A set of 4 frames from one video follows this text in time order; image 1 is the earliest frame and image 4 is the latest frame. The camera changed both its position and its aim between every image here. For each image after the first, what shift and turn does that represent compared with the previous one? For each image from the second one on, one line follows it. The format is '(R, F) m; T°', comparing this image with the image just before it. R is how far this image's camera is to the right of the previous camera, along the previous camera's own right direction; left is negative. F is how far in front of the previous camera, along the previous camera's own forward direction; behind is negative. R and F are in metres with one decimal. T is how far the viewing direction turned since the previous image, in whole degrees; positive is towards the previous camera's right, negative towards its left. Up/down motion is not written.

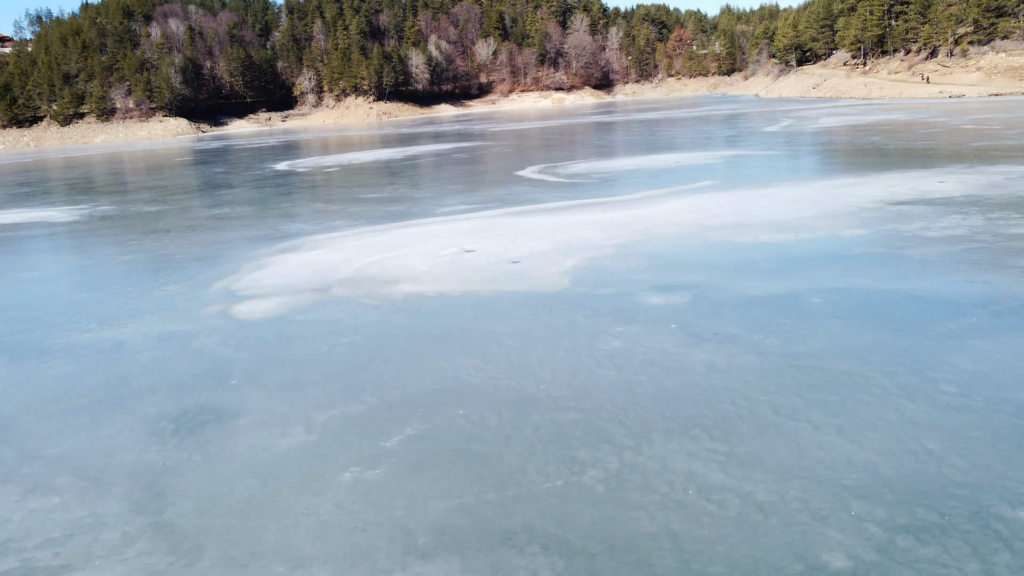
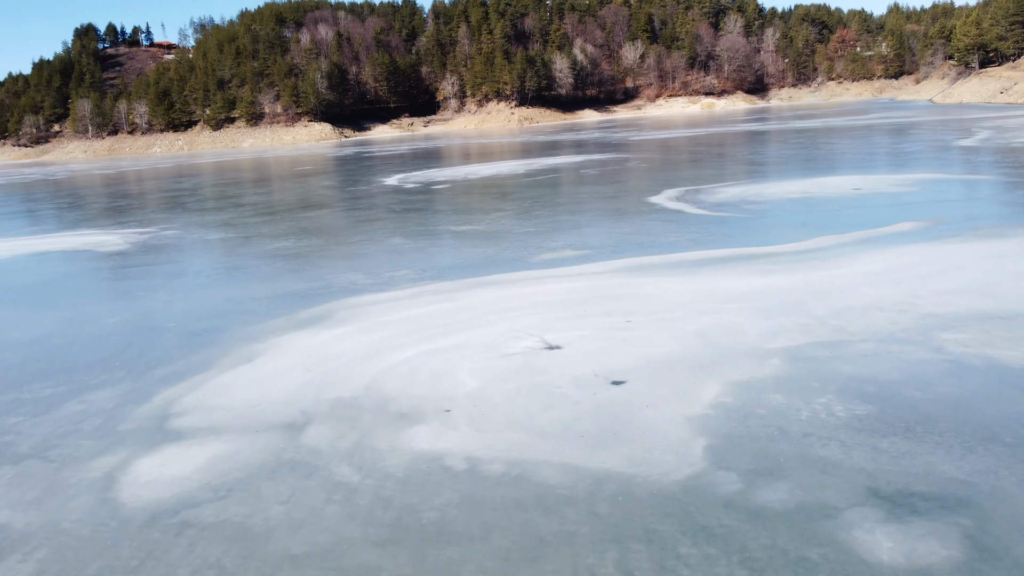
(+0.3, +4.0) m; -8°
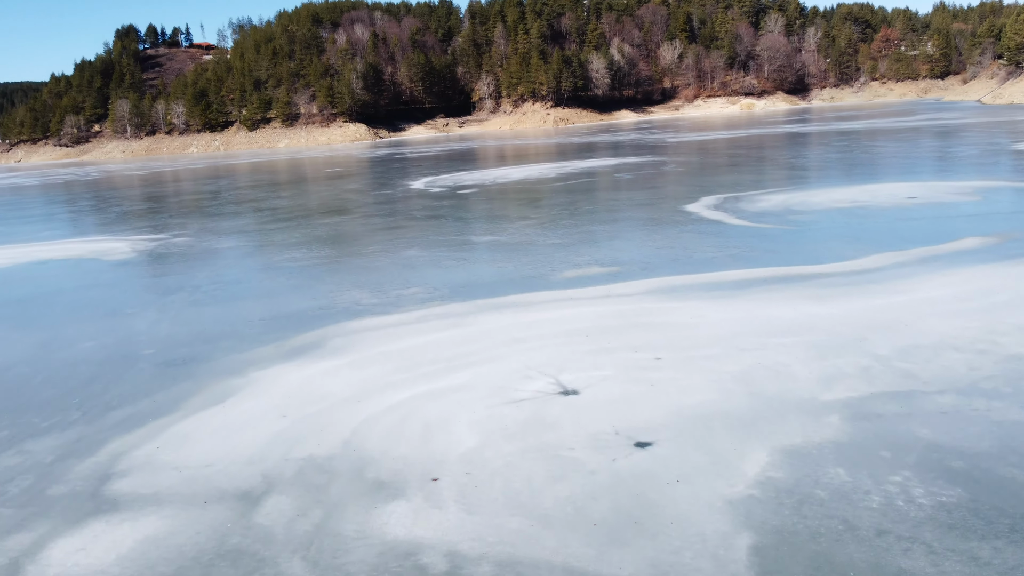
(+0.2, +1.1) m; -2°
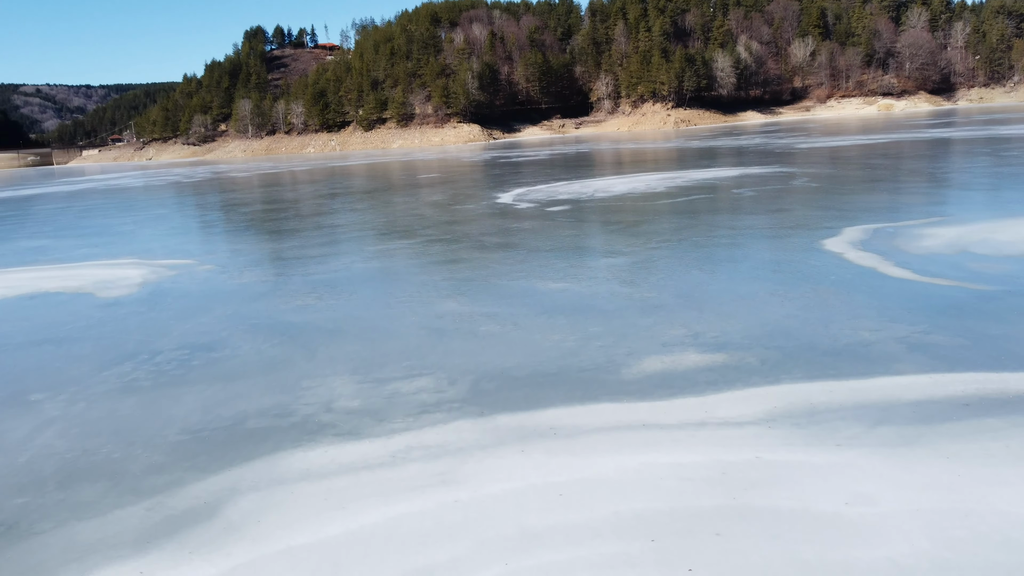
(+0.5, +3.5) m; -7°
